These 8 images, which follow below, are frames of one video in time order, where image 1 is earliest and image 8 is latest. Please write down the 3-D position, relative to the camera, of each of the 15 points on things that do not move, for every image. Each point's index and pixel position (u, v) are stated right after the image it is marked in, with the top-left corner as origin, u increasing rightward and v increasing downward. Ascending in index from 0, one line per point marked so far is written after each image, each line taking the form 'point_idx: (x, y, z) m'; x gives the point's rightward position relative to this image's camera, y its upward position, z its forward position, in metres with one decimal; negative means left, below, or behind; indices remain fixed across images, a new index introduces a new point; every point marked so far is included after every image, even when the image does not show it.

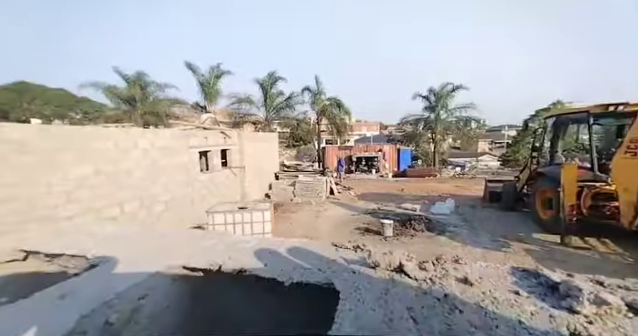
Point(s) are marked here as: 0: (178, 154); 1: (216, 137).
0: (-5.3, +0.5, +11.7) m
1: (-4.6, +1.4, +13.7) m
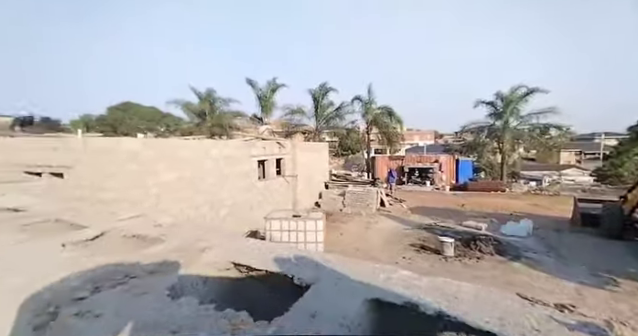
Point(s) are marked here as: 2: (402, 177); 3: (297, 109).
0: (-3.3, +0.2, +12.3) m
1: (-2.3, +1.0, +14.2) m
2: (+5.1, -0.6, +18.0) m
3: (-1.4, +3.7, +18.6) m
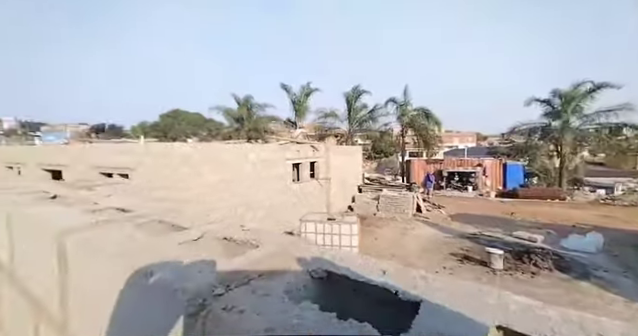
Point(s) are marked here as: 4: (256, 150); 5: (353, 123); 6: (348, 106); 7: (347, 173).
0: (-1.9, 0.0, +12.4) m
1: (-0.7, +0.9, +14.2) m
2: (+7.1, -0.8, +17.2) m
3: (+0.7, +3.5, +18.6) m
4: (-2.4, +0.7, +11.7) m
5: (+2.1, +2.8, +18.3) m
6: (+1.8, +3.8, +18.1) m
7: (+1.5, -0.3, +17.0) m
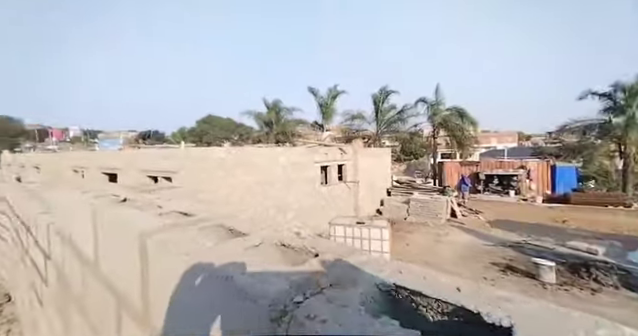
0: (-0.7, -0.1, +12.4) m
1: (+0.6, +0.7, +14.1) m
2: (+8.7, -0.9, +16.3) m
3: (+2.4, +3.3, +18.3) m
4: (-1.3, +0.5, +11.7) m
5: (+3.8, +2.7, +17.9) m
6: (+3.4, +3.6, +17.7) m
7: (+3.1, -0.4, +16.6) m
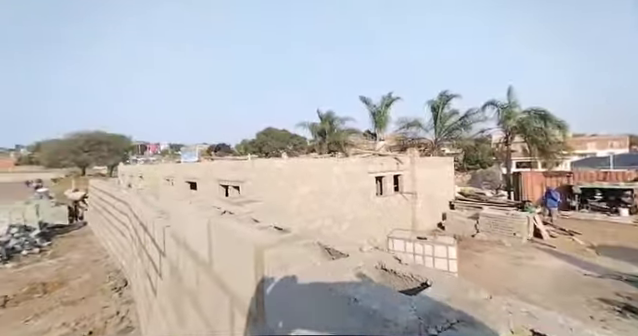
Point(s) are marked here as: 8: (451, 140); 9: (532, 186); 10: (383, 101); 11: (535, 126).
0: (+1.5, -0.5, +11.9) m
1: (+3.2, +0.2, +13.3) m
2: (+11.5, -1.4, +14.0) m
3: (+5.6, +2.7, +17.3) m
4: (+0.8, +0.1, +11.3) m
5: (+6.9, +2.1, +16.6) m
6: (+6.5, +3.0, +16.5) m
7: (+6.0, -1.0, +15.3) m
8: (+7.6, +1.6, +16.8) m
9: (+10.4, -0.8, +14.6) m
10: (+3.9, +4.2, +18.2) m
11: (+8.5, +1.7, +11.8) m
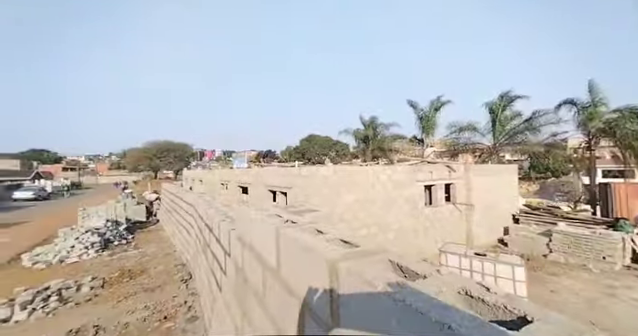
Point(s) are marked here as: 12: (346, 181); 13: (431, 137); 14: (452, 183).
0: (+3.3, -0.9, +11.0) m
1: (+5.1, -0.1, +12.2) m
2: (+13.4, -1.8, +11.7) m
3: (+8.1, +2.3, +15.8) m
4: (+2.5, -0.2, +10.6) m
5: (+9.2, +1.7, +15.0) m
6: (+8.9, +2.6, +15.0) m
7: (+8.2, -1.4, +13.8) m
8: (+10.0, +1.1, +15.1) m
9: (+12.4, -1.2, +12.5) m
10: (+6.5, +3.7, +17.0) m
11: (+10.2, +1.4, +10.0) m
12: (+0.8, -0.6, +9.6) m
13: (+6.5, +1.8, +17.0) m
14: (+5.8, -0.6, +12.7) m
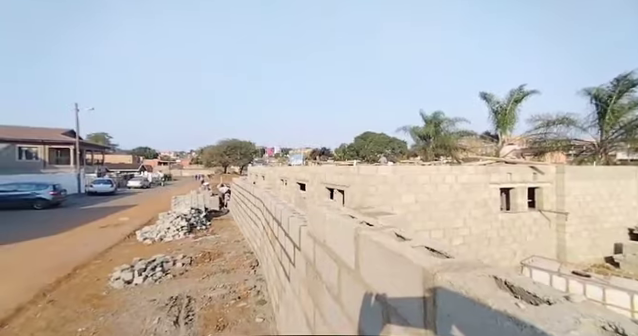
0: (+5.4, -0.9, +9.4) m
1: (+7.4, -0.2, +10.3) m
2: (+15.4, -1.9, +8.2) m
3: (+11.0, +2.2, +13.2) m
4: (+4.5, -0.3, +9.1) m
5: (+12.0, +1.6, +12.2) m
6: (+11.7, +2.5, +12.2) m
7: (+10.7, -1.4, +11.2) m
8: (+12.8, +1.1, +12.2) m
9: (+14.7, -1.3, +9.1) m
10: (+9.8, +3.7, +14.6) m
11: (+12.0, +1.2, +7.1) m
12: (+2.7, -0.6, +8.5) m
13: (+9.7, +1.8, +14.6) m
14: (+8.2, -0.7, +10.6) m
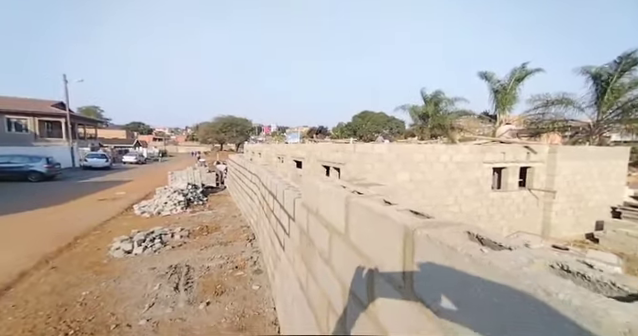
0: (+5.3, 0.0, +9.7) m
1: (+7.3, +0.7, +10.5) m
2: (+15.3, -1.6, +8.7) m
3: (+11.0, +3.1, +13.3) m
4: (+4.5, +0.6, +9.3) m
5: (+12.0, +2.4, +12.3) m
6: (+11.7, +3.3, +12.2) m
7: (+10.6, -0.7, +11.6) m
8: (+12.7, +1.8, +12.3) m
9: (+14.5, -0.9, +9.6) m
10: (+9.8, +4.8, +14.5) m
11: (+12.0, +1.6, +7.3) m
12: (+2.6, +0.3, +8.7) m
13: (+9.7, +2.9, +14.7) m
14: (+8.1, +0.2, +10.9) m
